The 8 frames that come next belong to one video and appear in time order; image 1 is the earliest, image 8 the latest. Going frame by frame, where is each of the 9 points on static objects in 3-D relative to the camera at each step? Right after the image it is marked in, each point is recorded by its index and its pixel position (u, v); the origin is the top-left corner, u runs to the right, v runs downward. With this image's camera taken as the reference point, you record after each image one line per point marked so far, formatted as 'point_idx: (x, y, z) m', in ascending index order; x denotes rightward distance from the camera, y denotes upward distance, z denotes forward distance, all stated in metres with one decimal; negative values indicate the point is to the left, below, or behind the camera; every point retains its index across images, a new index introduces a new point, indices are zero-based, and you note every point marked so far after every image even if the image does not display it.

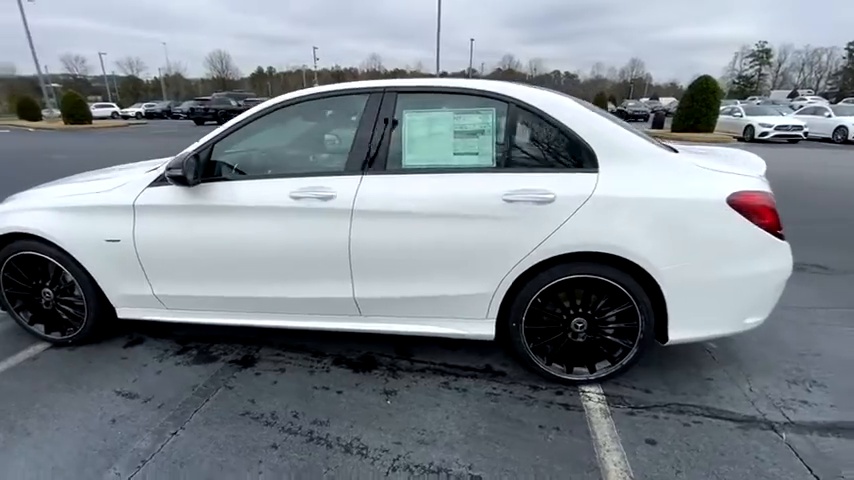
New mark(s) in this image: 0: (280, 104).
0: (-0.9, +0.8, +2.5) m
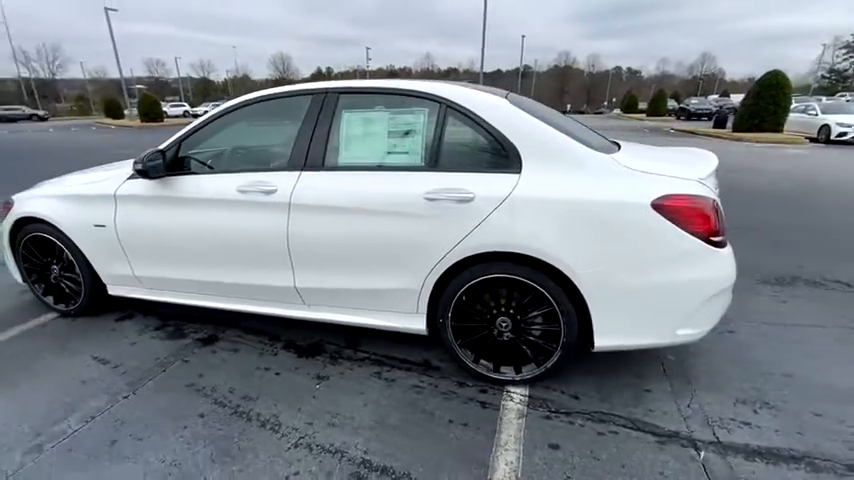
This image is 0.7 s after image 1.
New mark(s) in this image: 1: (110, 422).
0: (-1.3, +0.9, +2.7) m
1: (-1.7, -1.0, +2.2) m
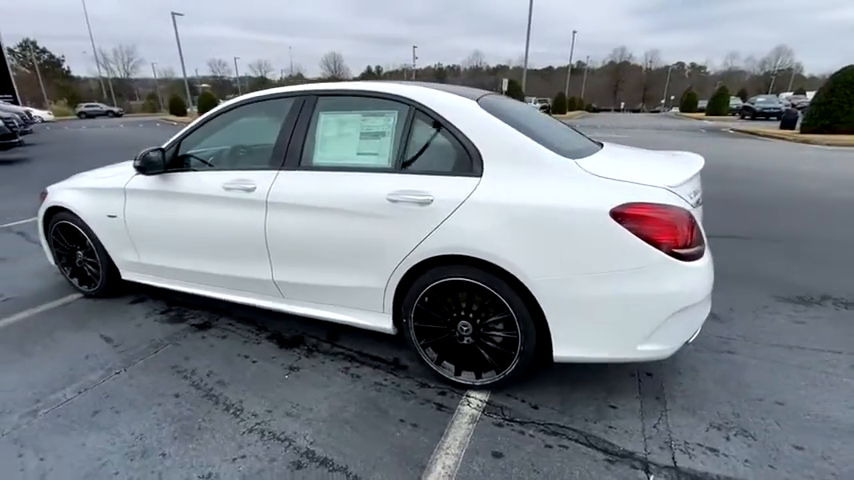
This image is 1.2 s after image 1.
0: (-1.4, +0.9, +2.9) m
1: (-2.0, -0.9, +2.4) m
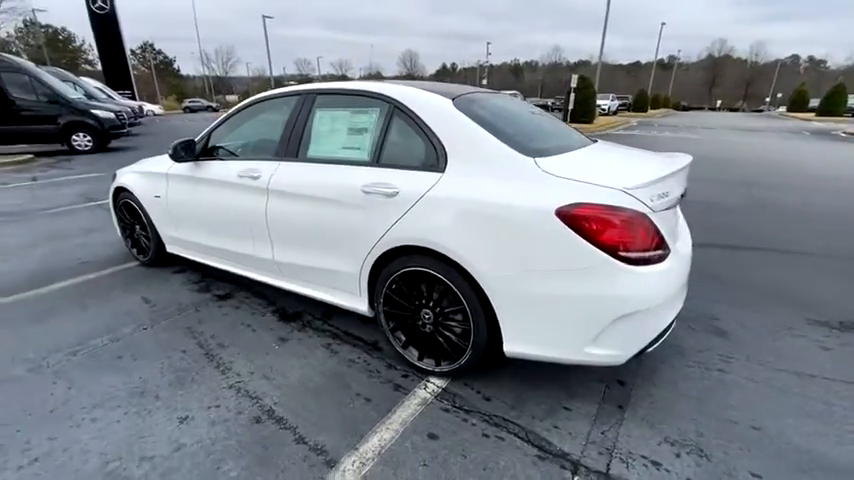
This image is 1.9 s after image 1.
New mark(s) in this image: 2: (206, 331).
0: (-1.4, +1.1, +3.2) m
1: (-2.1, -0.7, +2.9) m
2: (-1.7, -0.7, +3.0) m
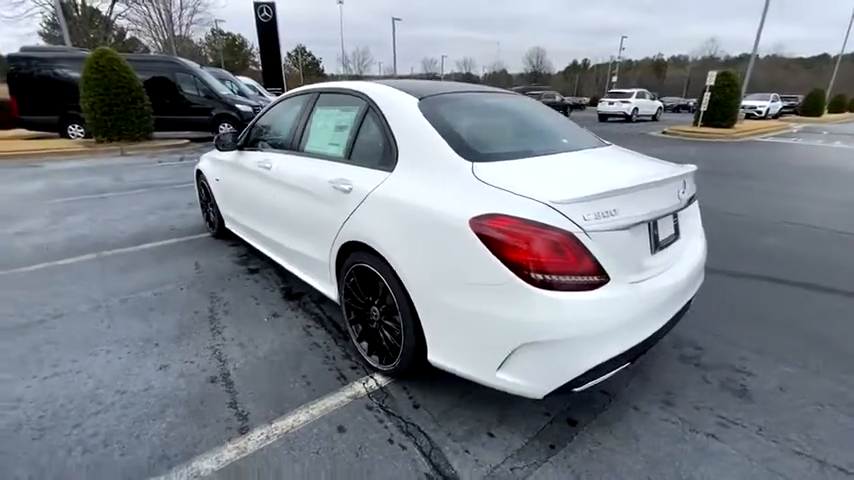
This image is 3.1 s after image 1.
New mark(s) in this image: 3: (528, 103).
0: (-1.3, +1.2, +3.6) m
1: (-2.3, -0.5, +3.5) m
2: (-1.8, -0.5, +3.5) m
3: (+0.8, +1.1, +3.2) m
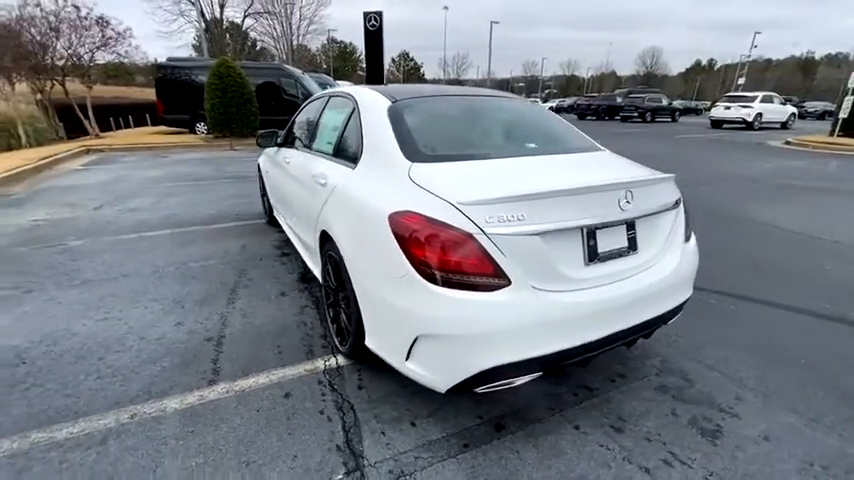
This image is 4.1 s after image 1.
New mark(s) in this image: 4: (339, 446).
0: (-1.1, +1.3, +4.0) m
1: (-2.3, -0.3, +4.1) m
2: (-1.8, -0.3, +4.0) m
3: (+0.8, +1.0, +3.2) m
4: (-0.4, -1.0, +2.0) m
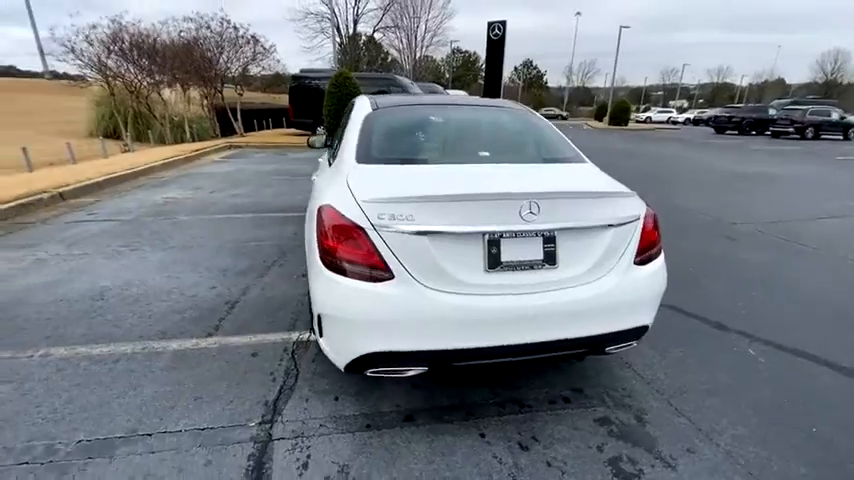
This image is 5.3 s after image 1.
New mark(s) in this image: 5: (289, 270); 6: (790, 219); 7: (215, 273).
0: (-0.8, +1.4, +4.4) m
1: (-2.0, -0.1, +4.9) m
2: (-1.6, -0.2, +4.6) m
3: (+0.7, +0.9, +3.2) m
4: (-0.9, -0.9, +2.4) m
5: (-1.4, -0.3, +4.2) m
6: (+5.8, +0.3, +6.4) m
7: (-2.2, -0.3, +4.1) m
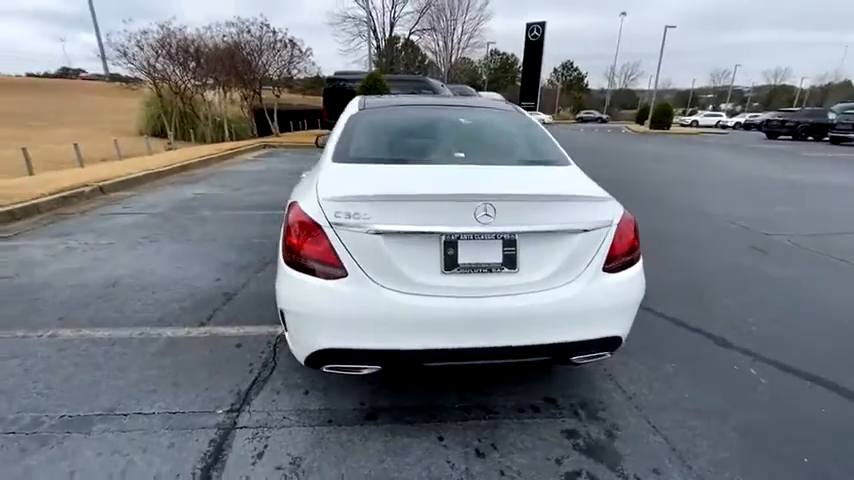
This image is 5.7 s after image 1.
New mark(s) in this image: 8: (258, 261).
0: (-0.8, +1.4, +4.5) m
1: (-2.0, 0.0, +5.0) m
2: (-1.6, -0.1, +4.8) m
3: (+0.7, +0.9, +3.1) m
4: (-1.1, -0.9, +2.4) m
5: (-1.5, -0.3, +4.4) m
6: (+5.9, +0.1, +5.9) m
7: (-2.2, -0.3, +4.3) m
8: (-1.8, -0.2, +4.4) m
